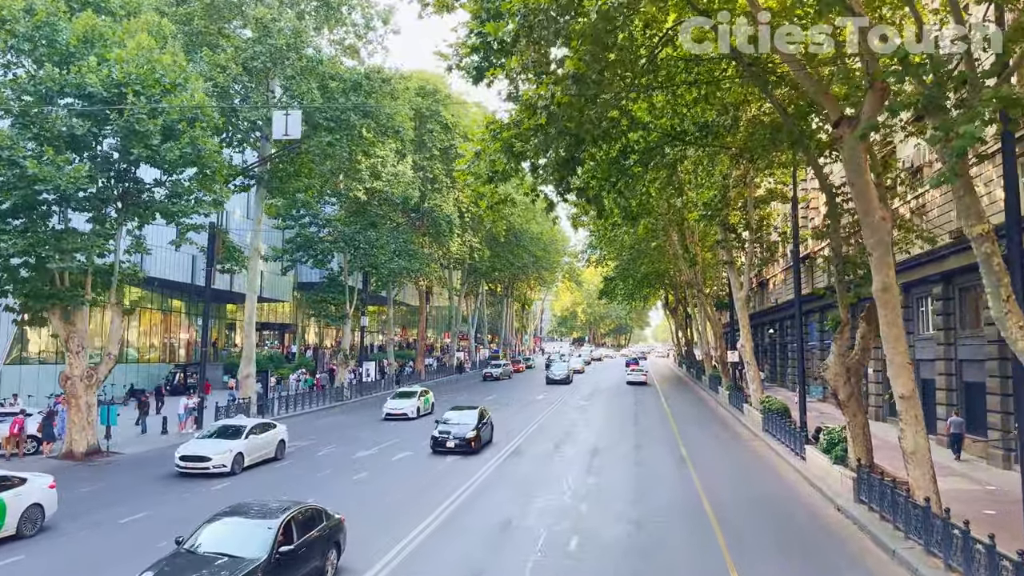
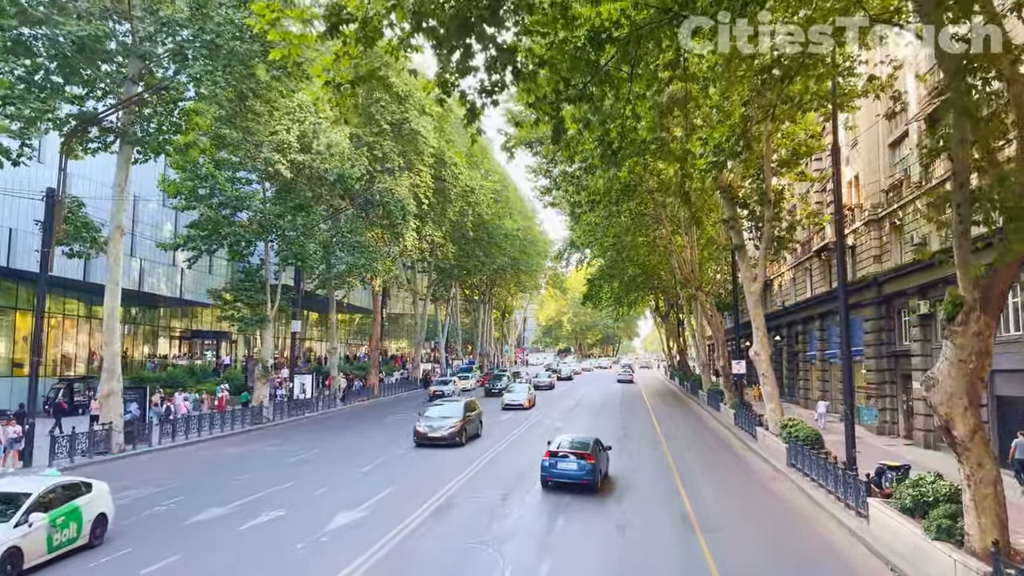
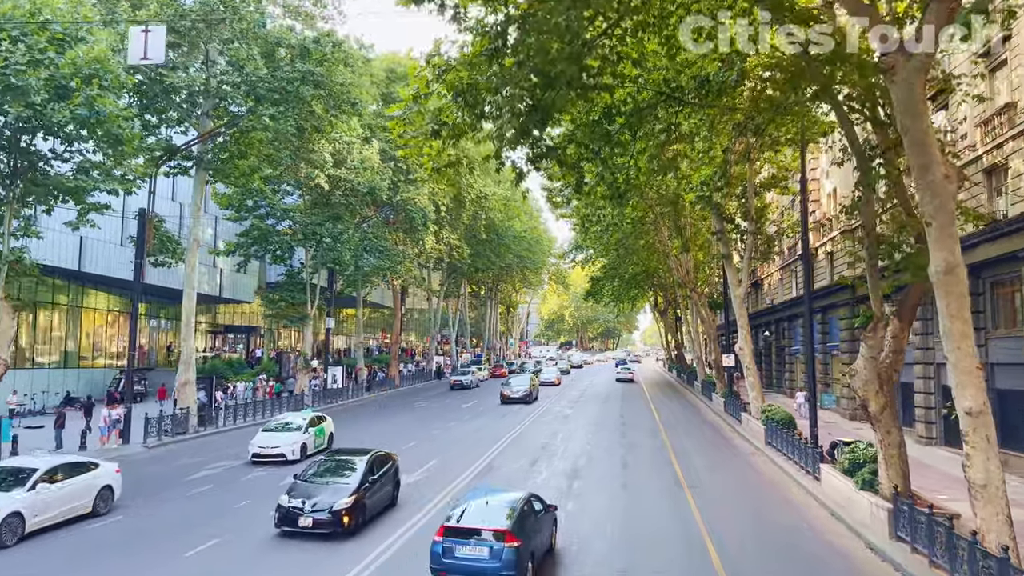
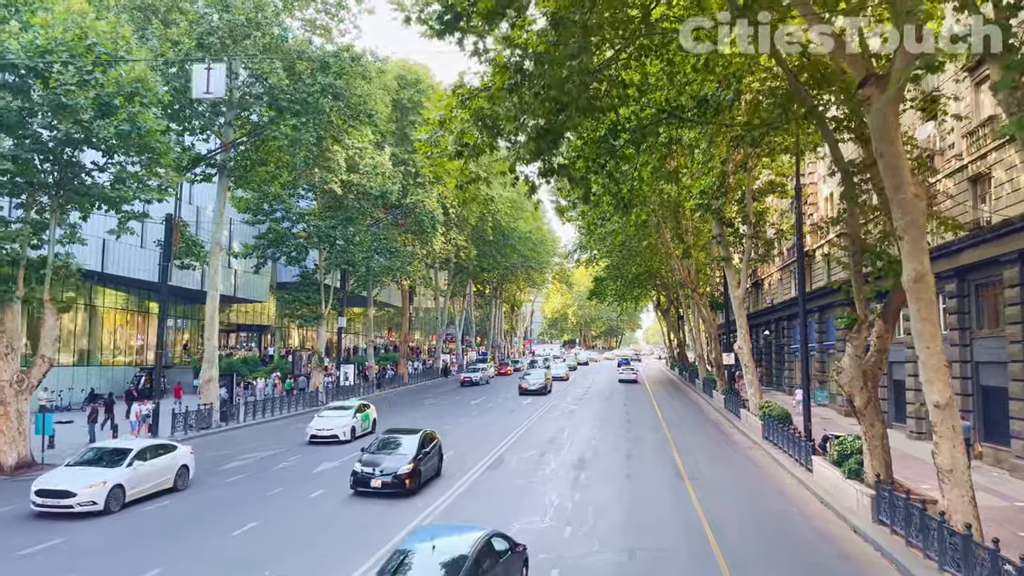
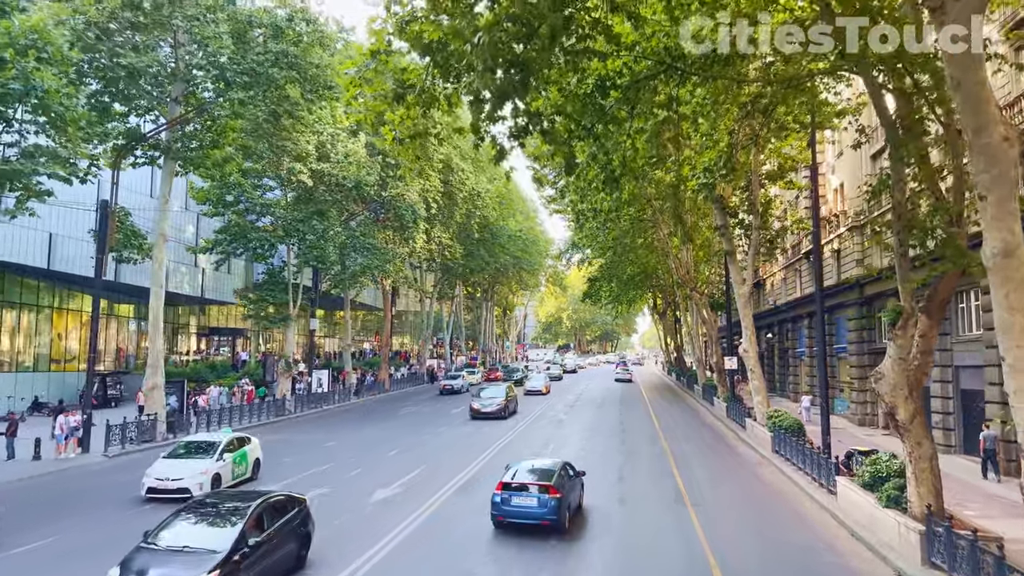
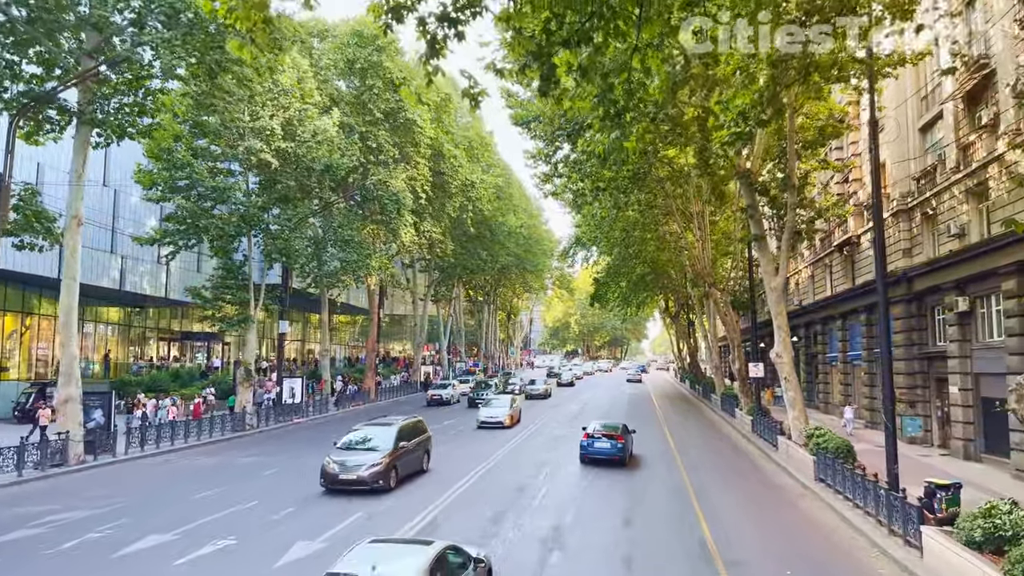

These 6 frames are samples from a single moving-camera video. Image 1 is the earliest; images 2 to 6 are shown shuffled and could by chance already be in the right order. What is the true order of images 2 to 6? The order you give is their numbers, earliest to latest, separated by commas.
4, 3, 5, 2, 6
